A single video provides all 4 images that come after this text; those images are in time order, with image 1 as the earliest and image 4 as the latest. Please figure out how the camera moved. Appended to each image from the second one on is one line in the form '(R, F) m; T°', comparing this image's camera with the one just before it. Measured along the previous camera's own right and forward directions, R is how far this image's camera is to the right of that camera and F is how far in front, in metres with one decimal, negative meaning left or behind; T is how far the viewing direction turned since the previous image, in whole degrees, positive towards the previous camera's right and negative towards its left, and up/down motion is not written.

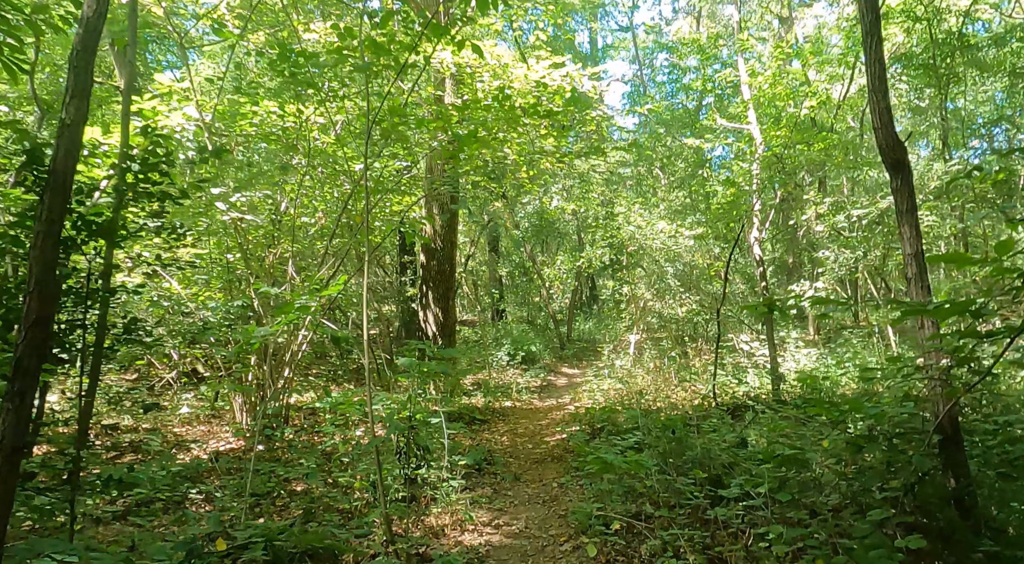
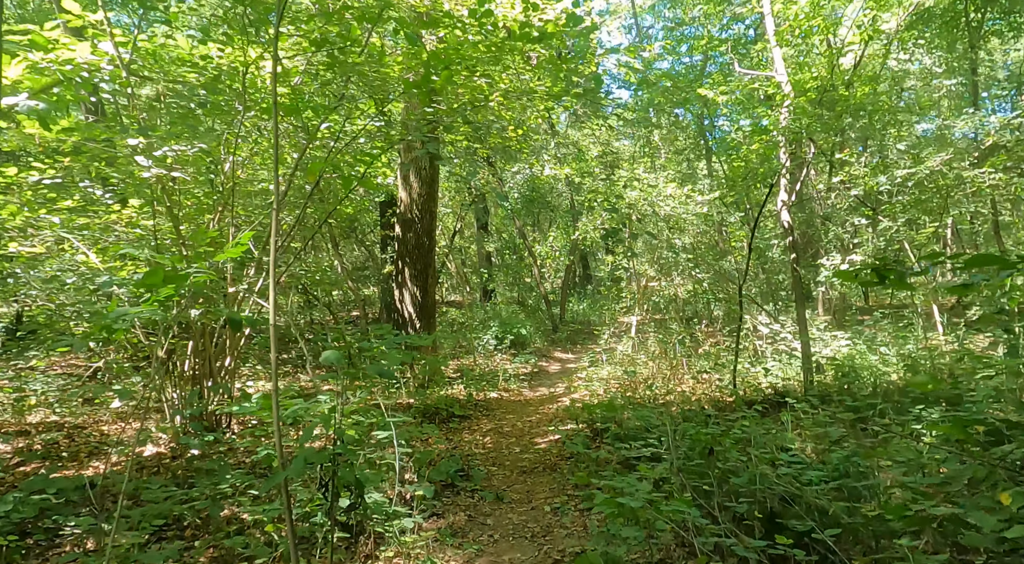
(+0.1, +1.3) m; +1°
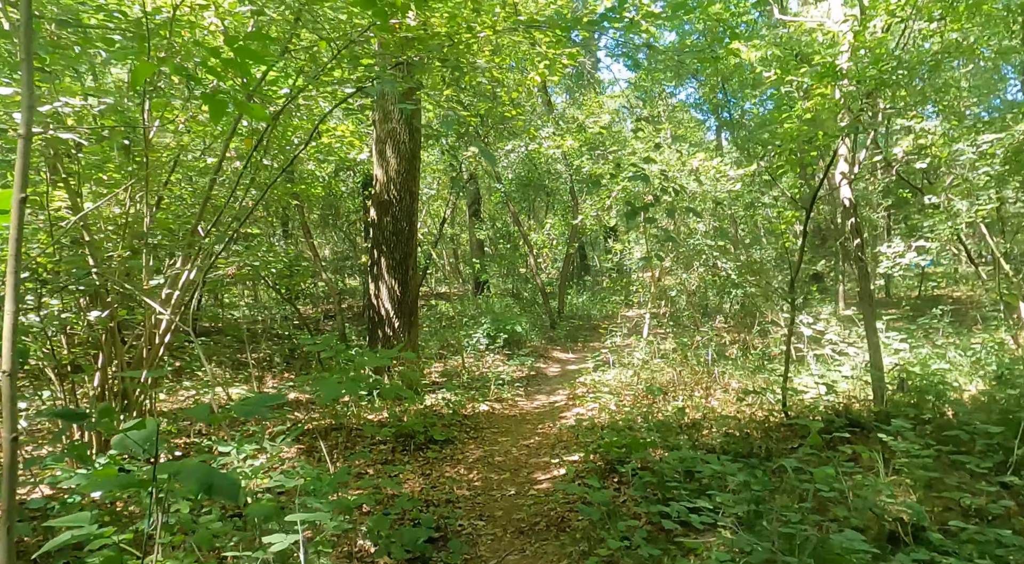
(0.0, +1.5) m; 0°
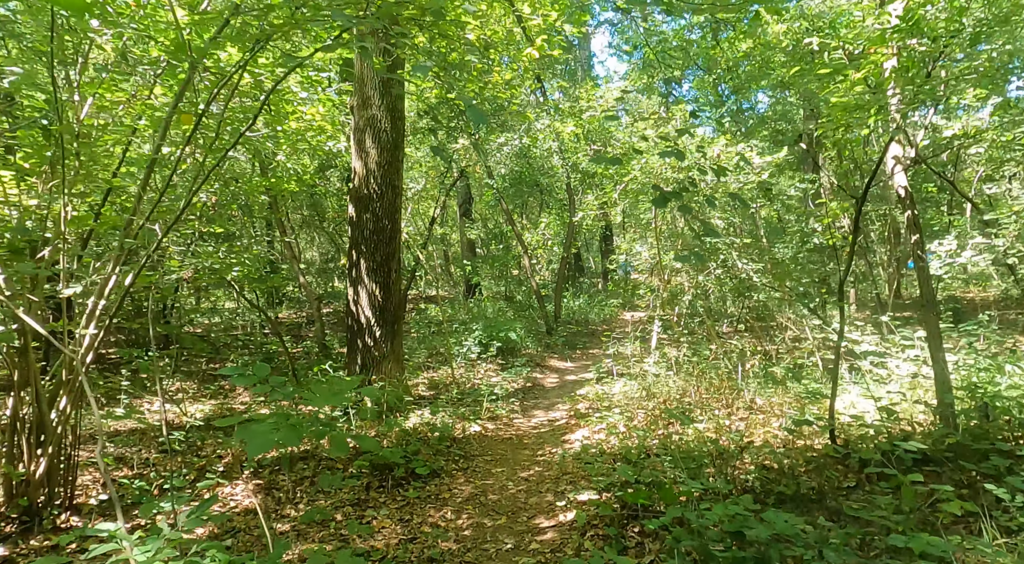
(0.0, +0.9) m; +1°
